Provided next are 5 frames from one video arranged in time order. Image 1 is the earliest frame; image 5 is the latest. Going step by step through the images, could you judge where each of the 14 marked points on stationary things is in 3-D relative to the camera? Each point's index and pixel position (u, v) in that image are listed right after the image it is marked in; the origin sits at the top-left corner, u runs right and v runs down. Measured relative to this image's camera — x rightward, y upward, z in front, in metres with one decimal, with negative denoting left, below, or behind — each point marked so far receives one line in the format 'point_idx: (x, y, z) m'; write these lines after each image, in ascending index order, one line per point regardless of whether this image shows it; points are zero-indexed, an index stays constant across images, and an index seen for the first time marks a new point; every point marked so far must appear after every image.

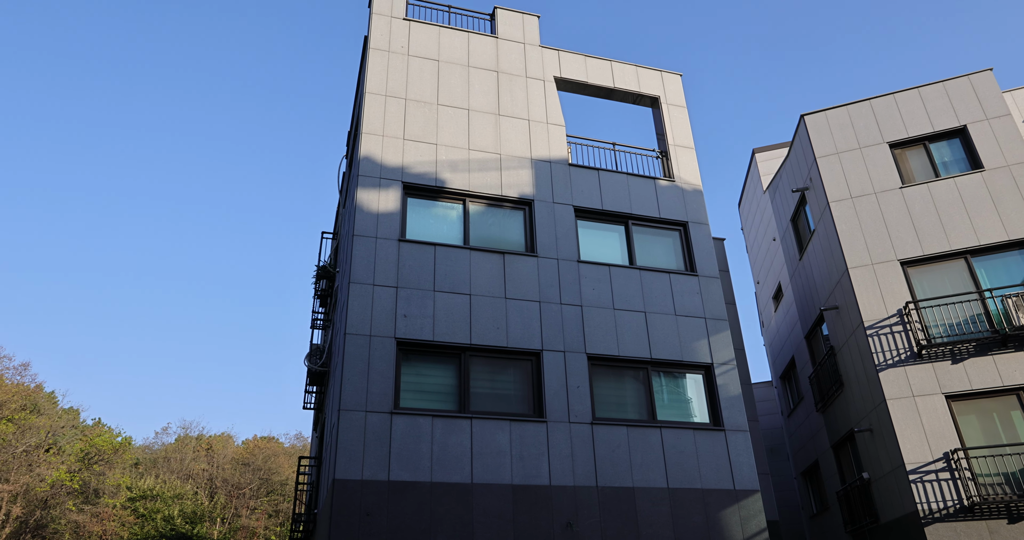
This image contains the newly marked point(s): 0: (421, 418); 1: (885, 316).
0: (-1.5, -2.4, +11.3) m
1: (+8.3, -1.0, +15.5) m
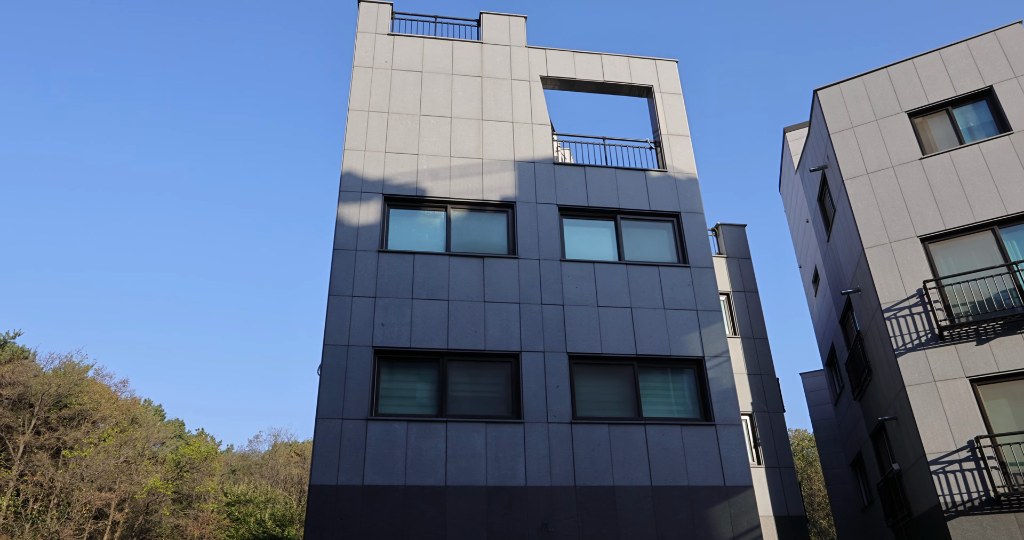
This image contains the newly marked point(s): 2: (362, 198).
0: (-1.9, -2.5, +11.6) m
1: (+8.2, -0.6, +14.6) m
2: (-2.9, +1.4, +13.6) m
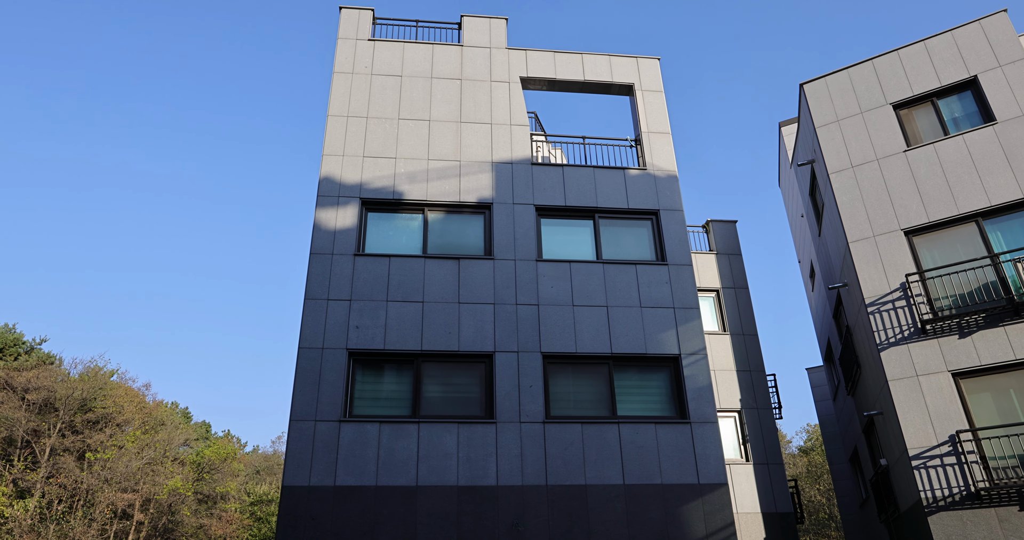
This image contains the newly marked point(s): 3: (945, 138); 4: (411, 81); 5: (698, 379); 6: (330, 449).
0: (-2.4, -2.6, +11.8) m
1: (+7.8, -0.4, +14.4) m
2: (-3.4, +1.3, +13.8) m
3: (+9.3, +2.9, +15.0) m
4: (-2.2, +4.2, +15.4) m
5: (+3.4, -2.0, +12.8) m
6: (-3.0, -2.9, +11.5) m
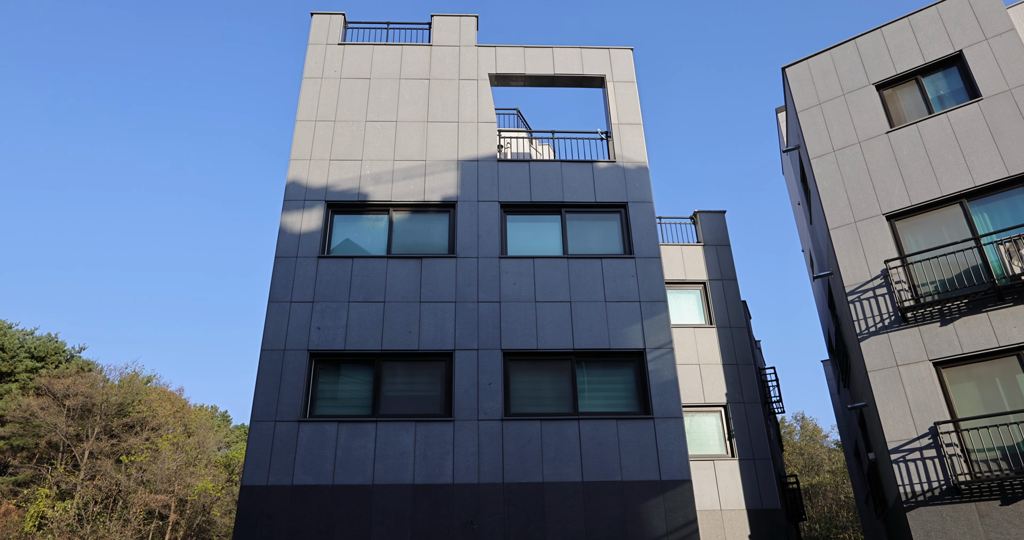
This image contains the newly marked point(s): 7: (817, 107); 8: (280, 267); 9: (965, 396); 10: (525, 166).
0: (-3.2, -2.6, +11.9) m
1: (+7.1, -0.2, +13.9) m
2: (-4.1, +1.3, +14.0) m
3: (+8.6, +3.2, +14.4) m
4: (-2.9, +4.2, +15.5) m
5: (+2.7, -1.9, +12.6) m
6: (-3.7, -3.0, +11.7) m
7: (+7.0, +3.8, +16.1) m
8: (-4.4, 0.0, +13.3) m
9: (+8.0, -2.2, +12.3) m
10: (+0.3, +2.2, +14.6) m
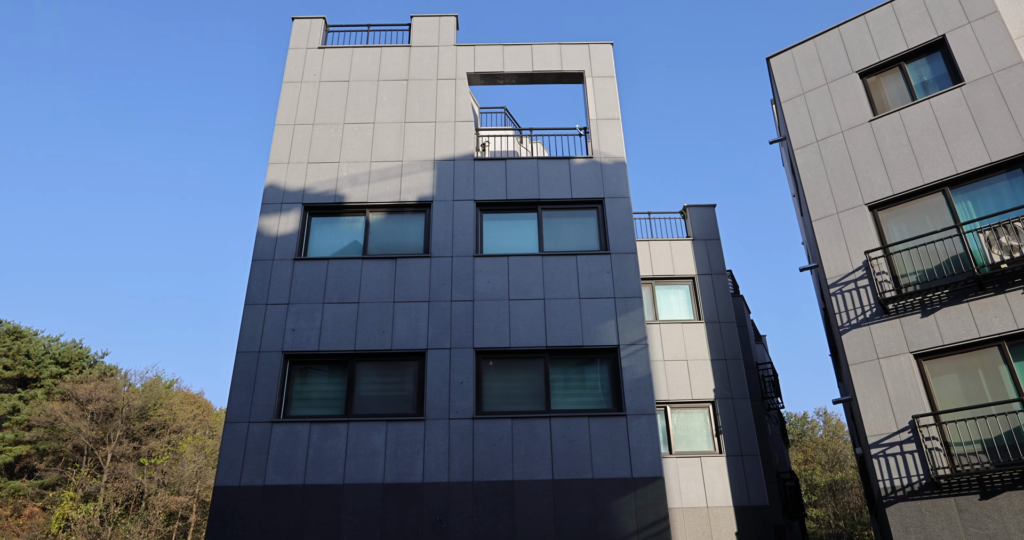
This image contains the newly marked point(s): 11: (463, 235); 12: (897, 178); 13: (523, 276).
0: (-3.7, -2.7, +12.0) m
1: (+6.6, 0.0, +13.6) m
2: (-4.6, +1.2, +14.1) m
3: (+8.1, +3.4, +14.1) m
4: (-3.5, +4.1, +15.6) m
5: (+2.2, -1.8, +12.5) m
6: (-4.2, -3.0, +11.8) m
7: (+6.5, +3.9, +15.8) m
8: (-4.9, 0.0, +13.4) m
9: (+7.5, -2.0, +12.0) m
10: (-0.2, +2.2, +14.6) m
11: (-1.0, +0.7, +13.8) m
12: (+7.6, +1.8, +13.7) m
13: (+0.2, -0.1, +13.4) m
